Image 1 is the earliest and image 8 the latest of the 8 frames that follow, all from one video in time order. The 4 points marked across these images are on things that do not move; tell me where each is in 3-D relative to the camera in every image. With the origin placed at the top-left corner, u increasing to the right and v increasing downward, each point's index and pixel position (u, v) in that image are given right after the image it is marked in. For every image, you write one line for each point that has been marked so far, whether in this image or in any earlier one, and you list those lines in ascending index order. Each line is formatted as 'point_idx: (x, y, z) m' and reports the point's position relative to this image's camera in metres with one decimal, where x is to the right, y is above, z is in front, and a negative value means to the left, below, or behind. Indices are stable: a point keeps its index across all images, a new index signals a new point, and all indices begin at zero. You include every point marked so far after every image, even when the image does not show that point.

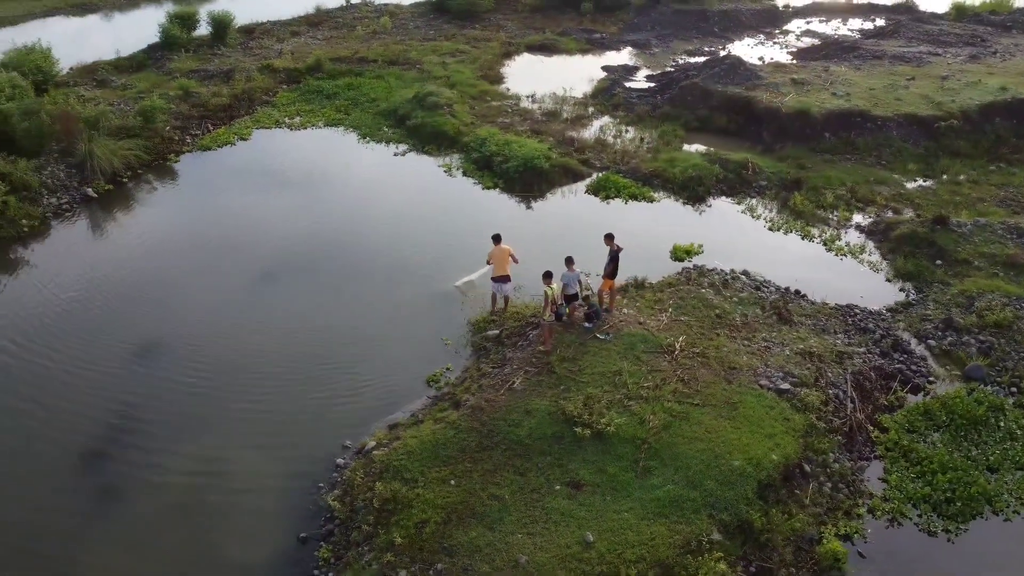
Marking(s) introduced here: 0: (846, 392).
0: (+4.9, -1.5, +11.7) m
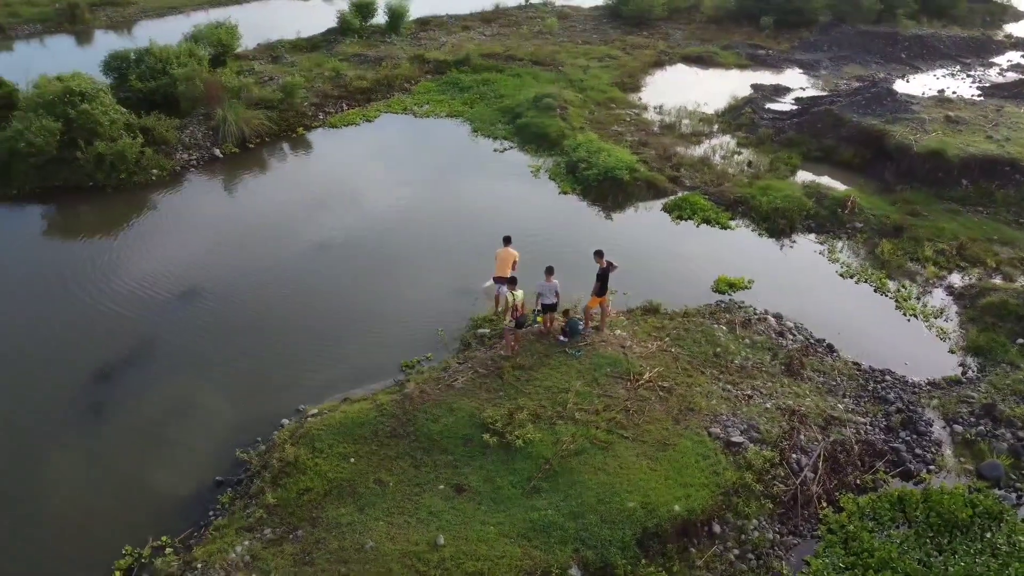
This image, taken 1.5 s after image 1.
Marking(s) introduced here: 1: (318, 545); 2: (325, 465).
0: (+3.9, -2.3, +10.5) m
1: (-2.2, -2.9, +9.1) m
2: (-2.4, -2.2, +10.1) m
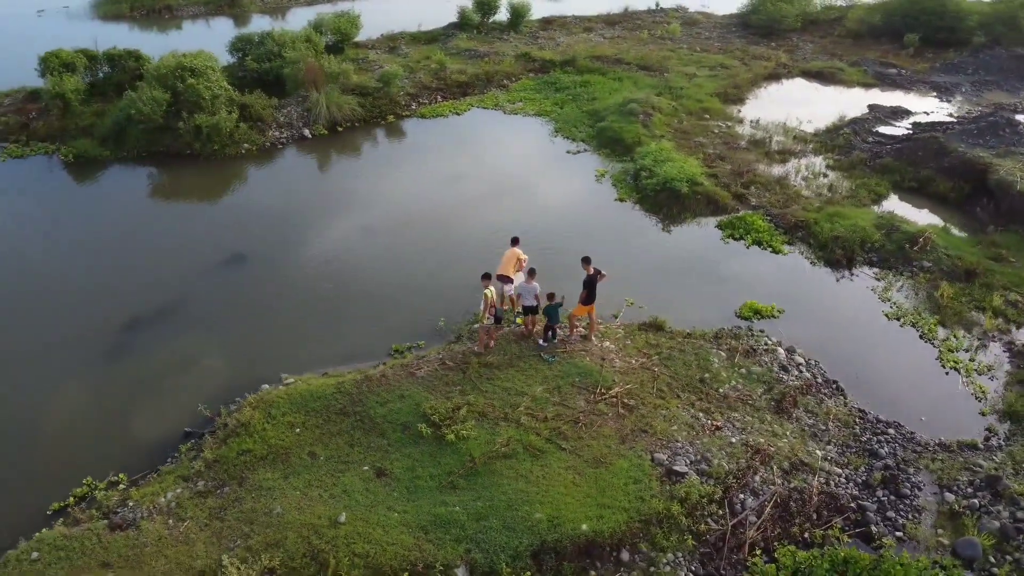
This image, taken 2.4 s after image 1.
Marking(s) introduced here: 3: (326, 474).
0: (+3.0, -2.6, +9.8) m
1: (-3.3, -2.6, +9.6) m
2: (-3.2, -1.9, +10.6) m
3: (-2.3, -2.3, +9.9) m
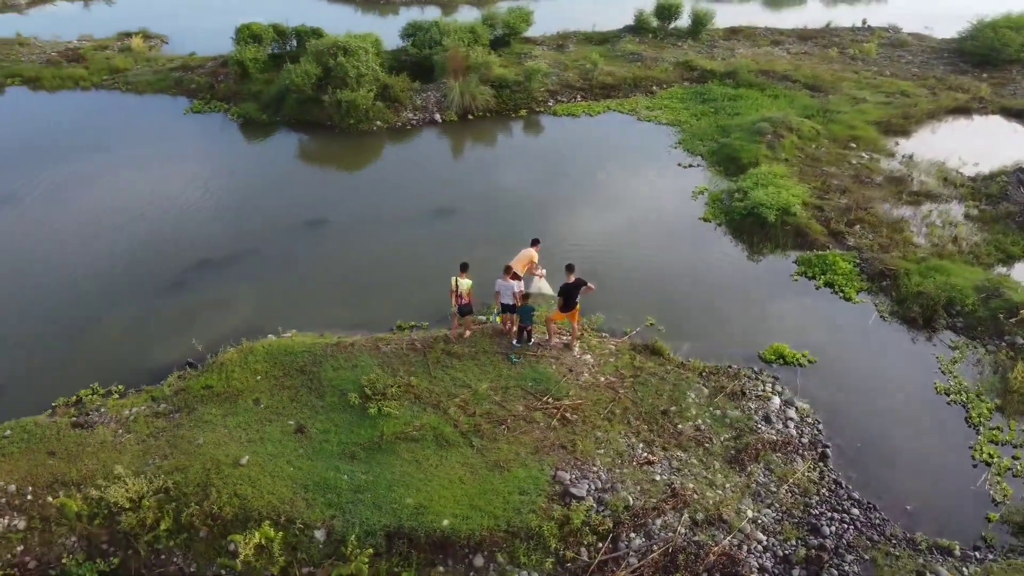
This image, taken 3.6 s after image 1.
0: (+1.5, -3.0, +9.2) m
1: (-4.5, -1.9, +10.7) m
2: (-4.0, -1.2, +11.7) m
3: (-3.4, -1.8, +10.7) m
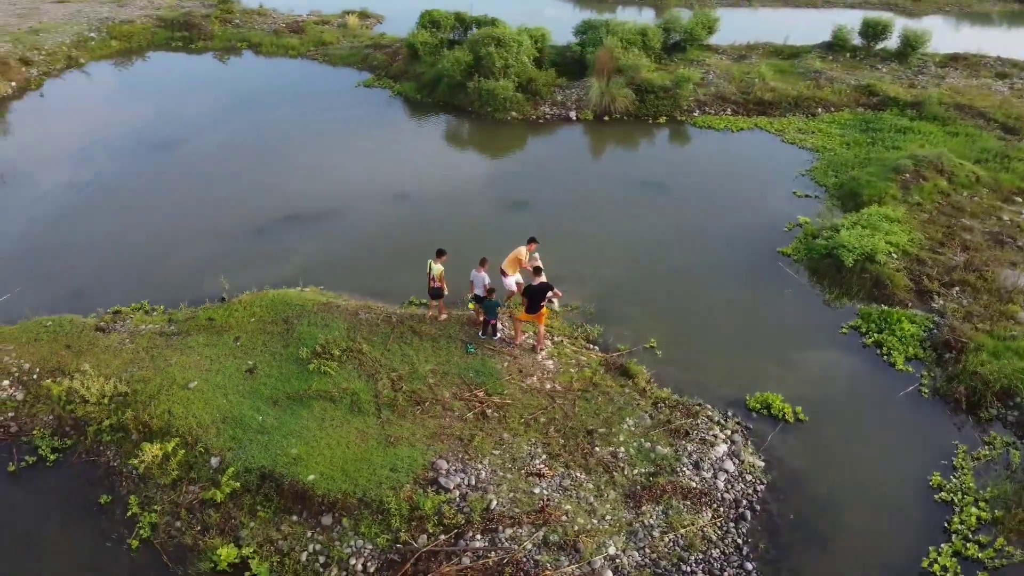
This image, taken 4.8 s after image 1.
0: (-0.4, -3.0, +9.1) m
1: (-5.4, -0.9, +12.4) m
2: (-4.5, -0.4, +13.1) m
3: (-4.3, -1.0, +12.0) m
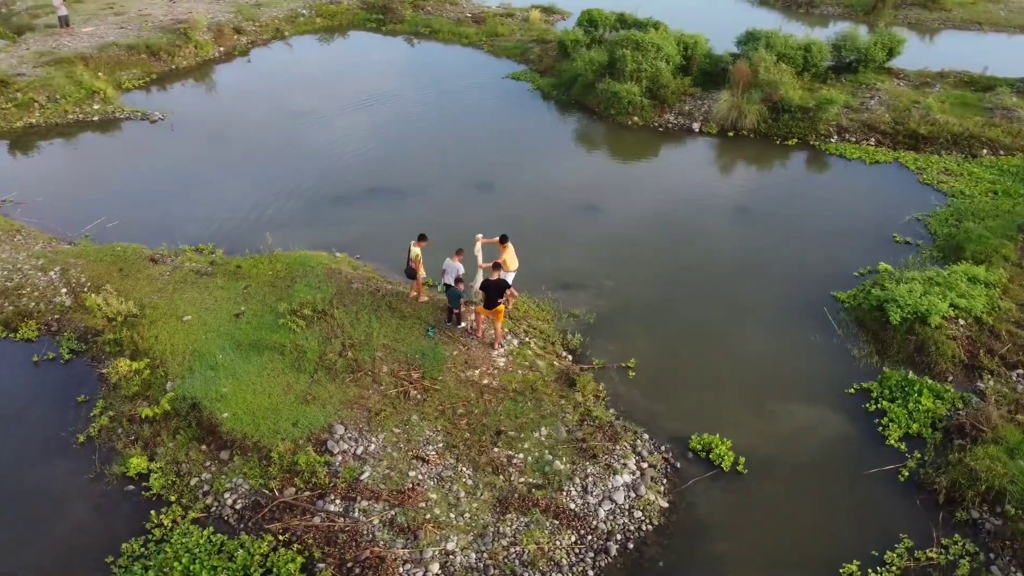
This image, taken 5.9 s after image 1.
0: (-2.2, -2.7, +9.6) m
1: (-5.7, +0.1, +14.1) m
2: (-4.5, +0.4, +14.5) m
3: (-4.8, -0.2, +13.5) m
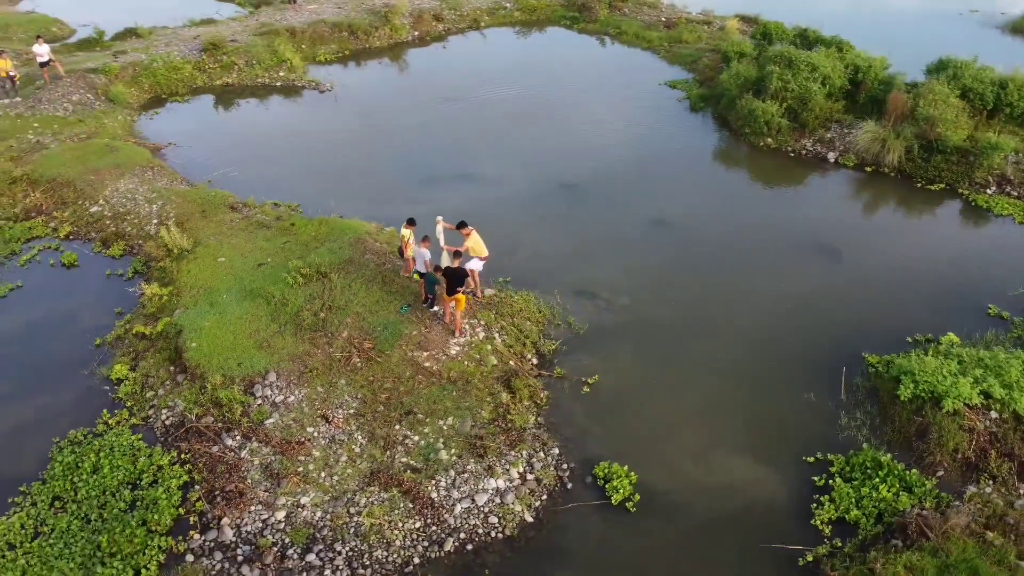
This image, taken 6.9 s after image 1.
0: (-3.8, -2.1, +10.7) m
1: (-5.3, +1.1, +15.9) m
2: (-4.0, +1.2, +16.0) m
3: (-4.7, +0.7, +15.1) m
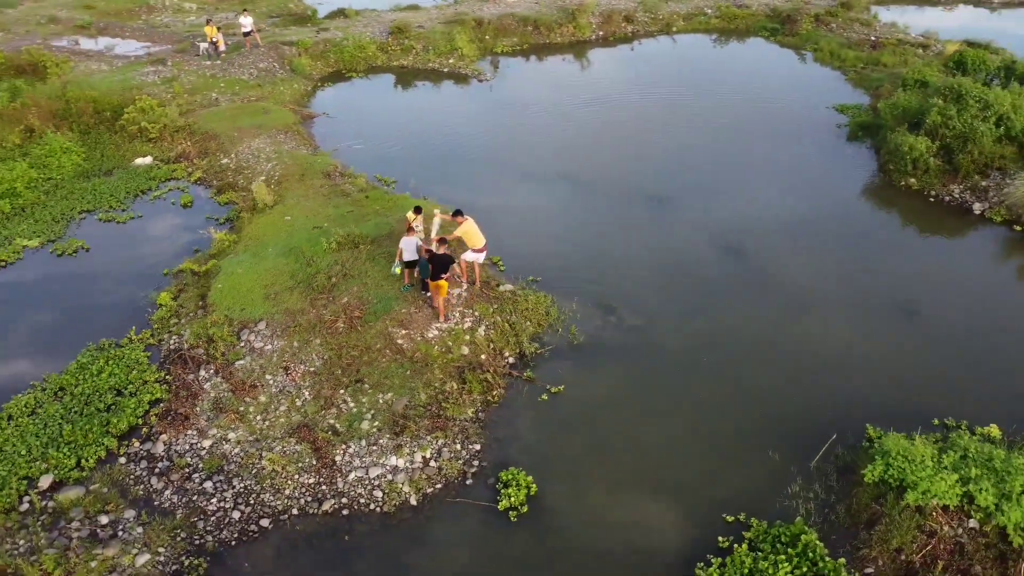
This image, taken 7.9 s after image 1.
0: (-4.8, -1.3, +12.1) m
1: (-4.0, +2.0, +17.4) m
2: (-2.8, +1.9, +17.1) m
3: (-3.8, +1.5, +16.5) m
